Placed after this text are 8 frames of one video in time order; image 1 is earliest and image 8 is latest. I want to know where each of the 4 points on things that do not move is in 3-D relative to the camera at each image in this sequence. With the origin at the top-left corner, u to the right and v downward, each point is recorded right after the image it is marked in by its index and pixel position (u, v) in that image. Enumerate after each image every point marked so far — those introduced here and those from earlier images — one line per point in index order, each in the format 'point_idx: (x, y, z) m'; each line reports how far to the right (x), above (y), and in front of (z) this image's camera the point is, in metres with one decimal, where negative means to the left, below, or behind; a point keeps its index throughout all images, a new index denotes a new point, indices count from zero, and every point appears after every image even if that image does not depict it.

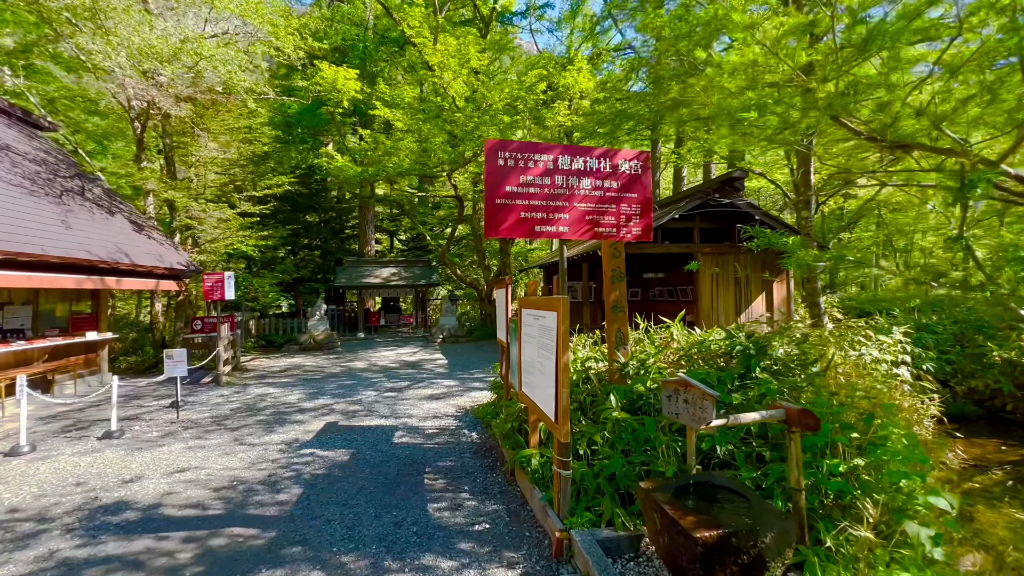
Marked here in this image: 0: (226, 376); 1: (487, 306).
0: (-5.8, -1.8, +9.0) m
1: (-0.9, -0.7, +16.8) m
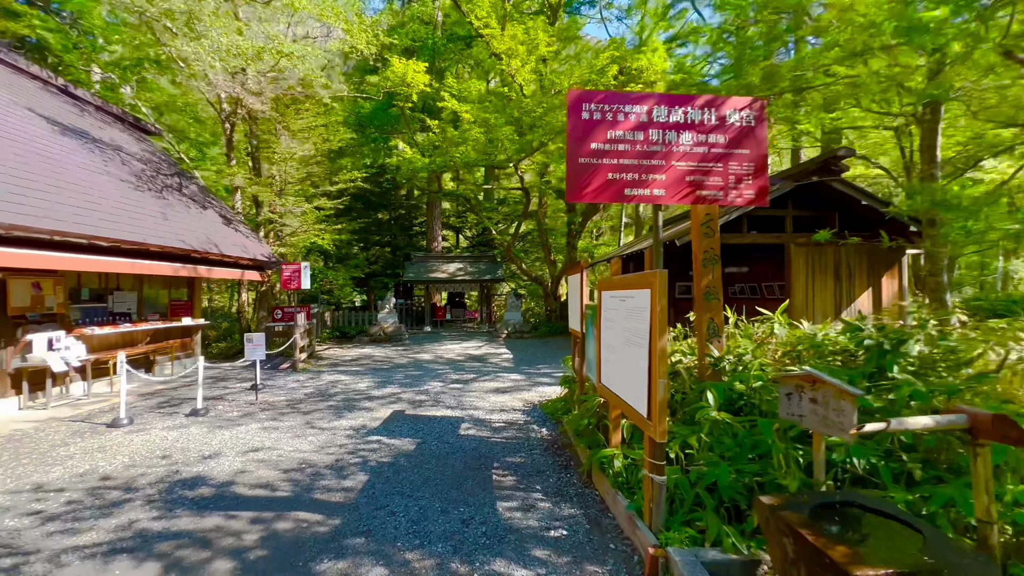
0: (-4.4, -1.6, +9.3) m
1: (+1.5, -0.5, +16.5) m
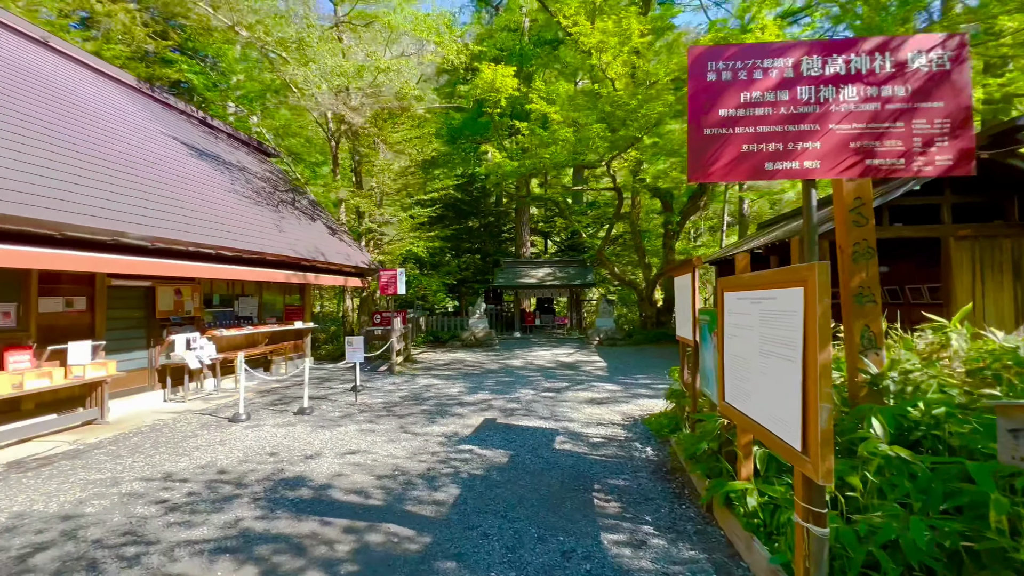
0: (-2.5, -1.7, +9.7) m
1: (+4.7, -0.7, +15.5) m
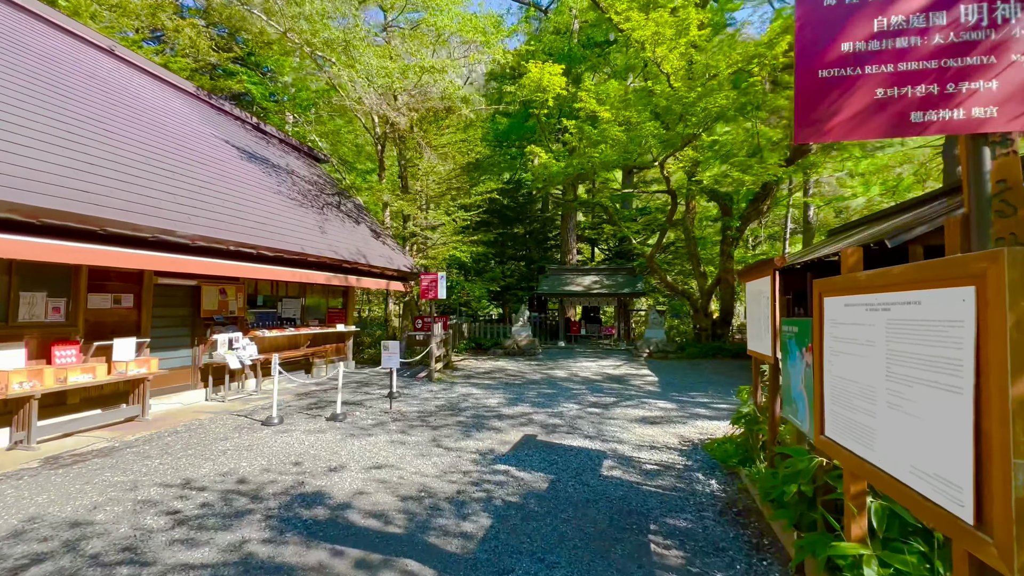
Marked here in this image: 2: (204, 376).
0: (-1.6, -1.8, +9.4) m
1: (+6.2, -1.0, +14.5) m
2: (-4.7, -1.4, +6.8) m
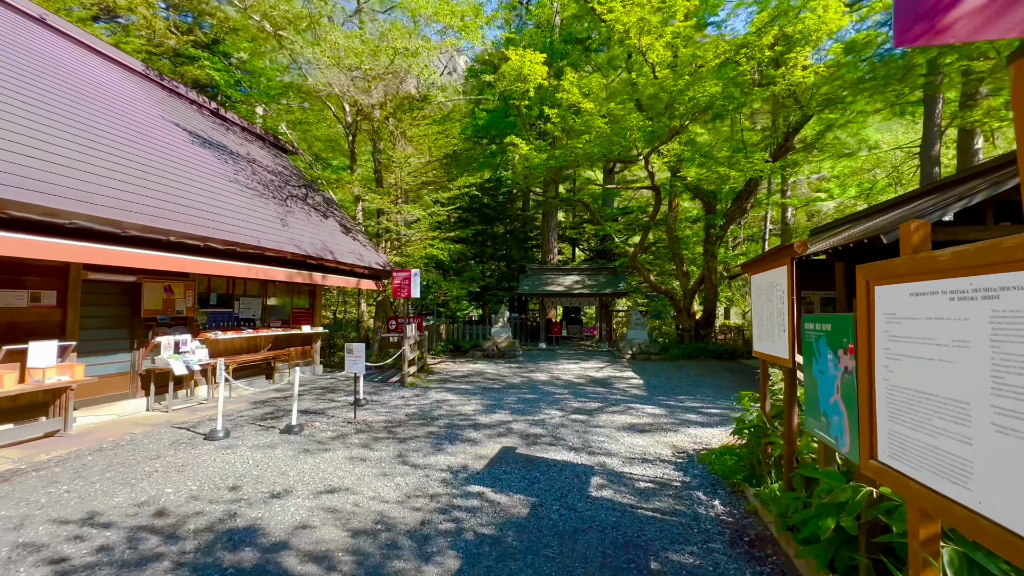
0: (-2.0, -1.8, +8.8) m
1: (+5.6, -1.0, +14.2) m
2: (-5.0, -1.3, +6.1) m
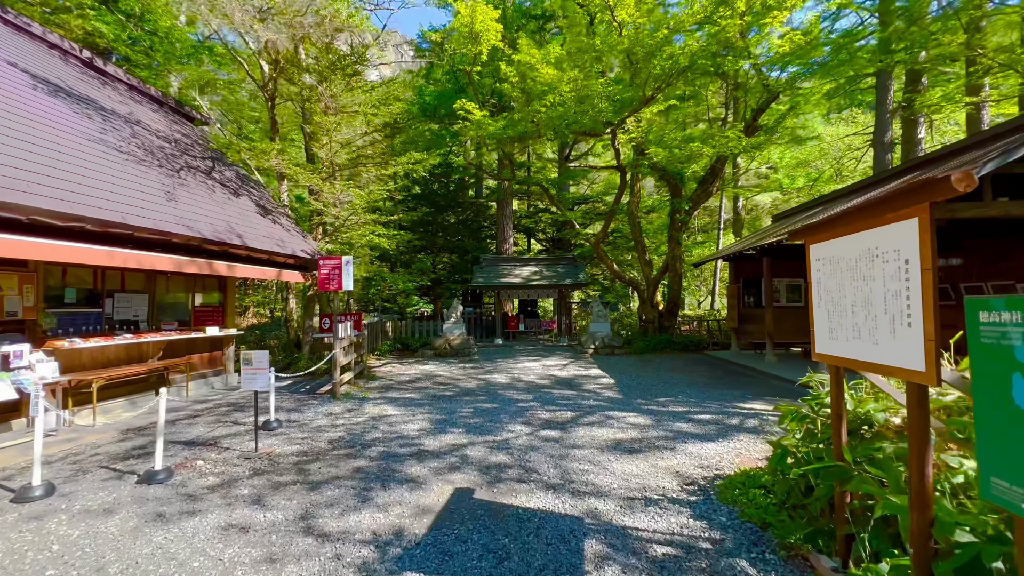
0: (-2.7, -1.6, +7.4) m
1: (+4.2, -0.7, +13.6) m
2: (-5.5, -1.2, +4.4) m
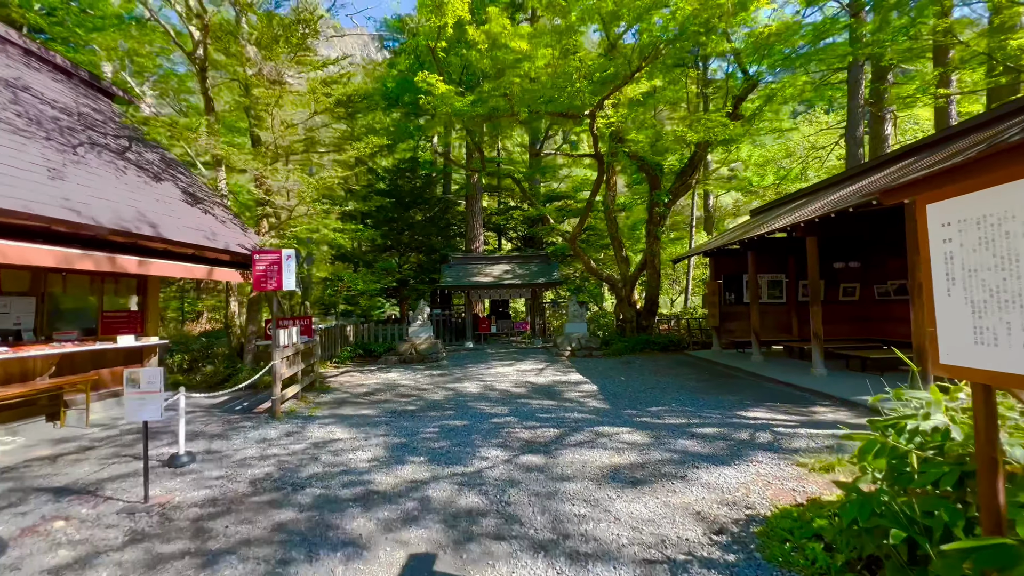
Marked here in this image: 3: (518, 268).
0: (-3.1, -1.6, +6.3) m
1: (+3.3, -0.6, +13.0) m
2: (-5.7, -1.3, +3.2) m
3: (+0.2, +0.7, +15.0) m
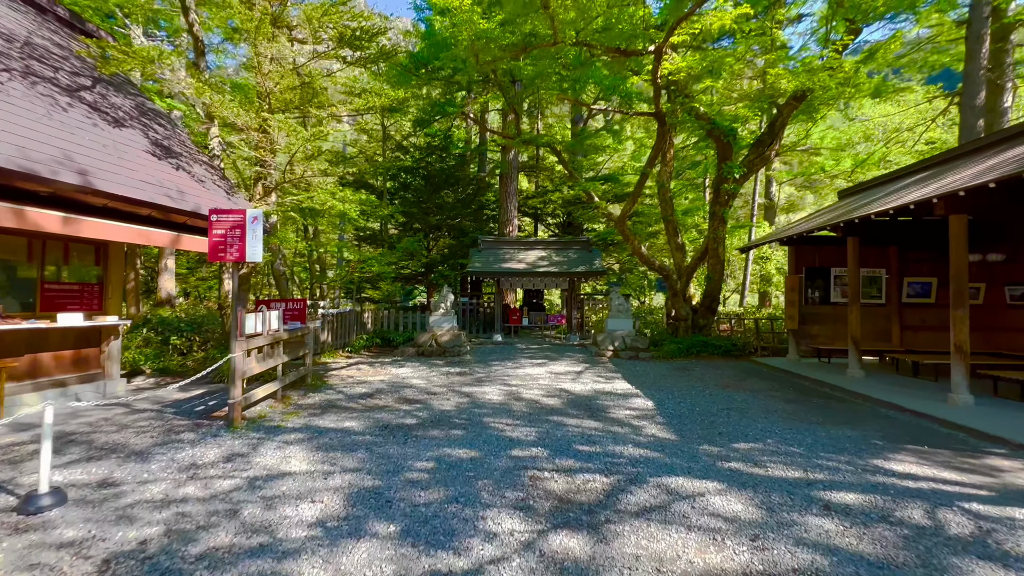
0: (-2.8, -1.3, +5.0) m
1: (+4.2, -0.4, +11.1) m
2: (-5.6, -0.9, +2.1) m
3: (+1.3, +1.0, +13.4) m
